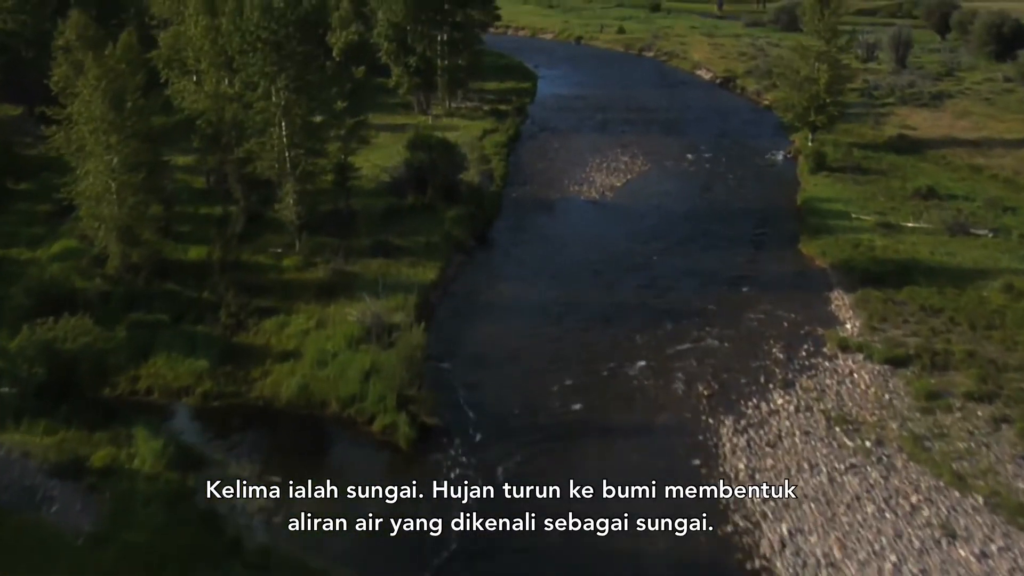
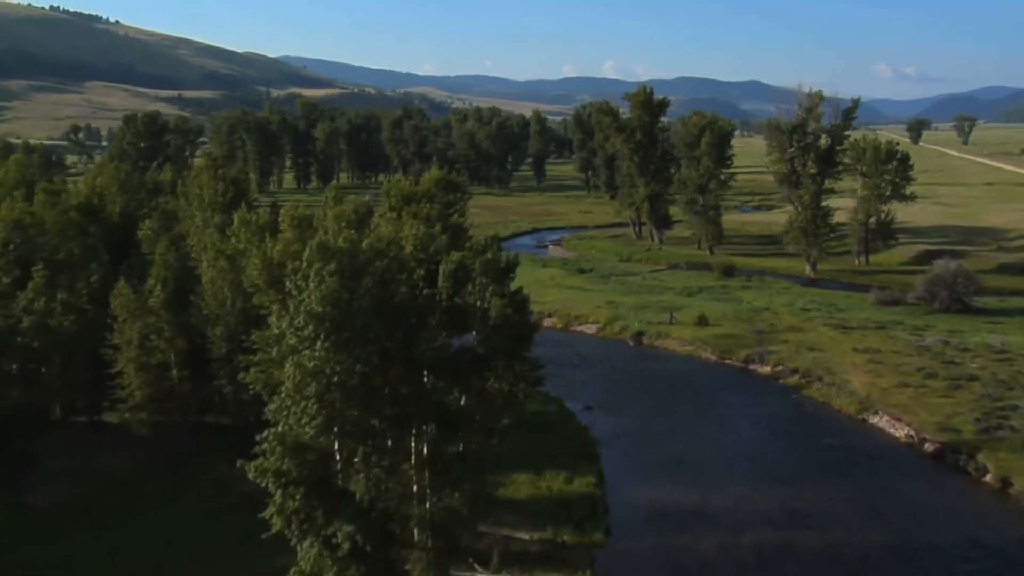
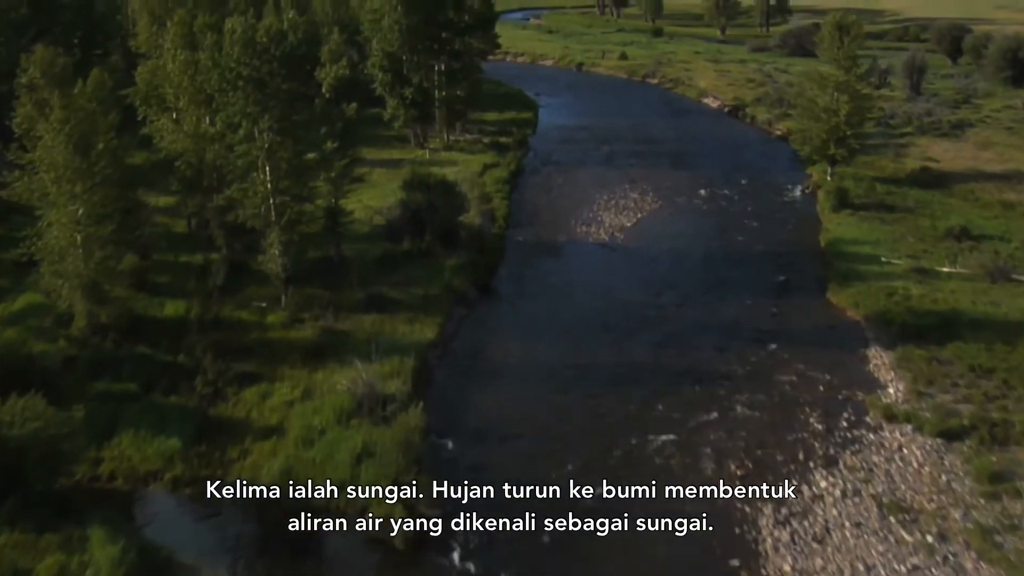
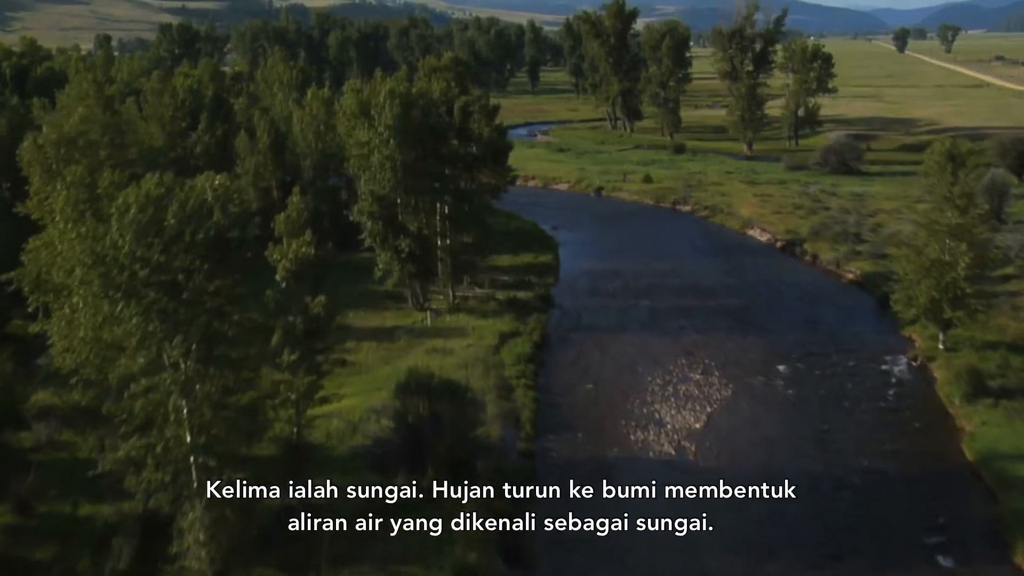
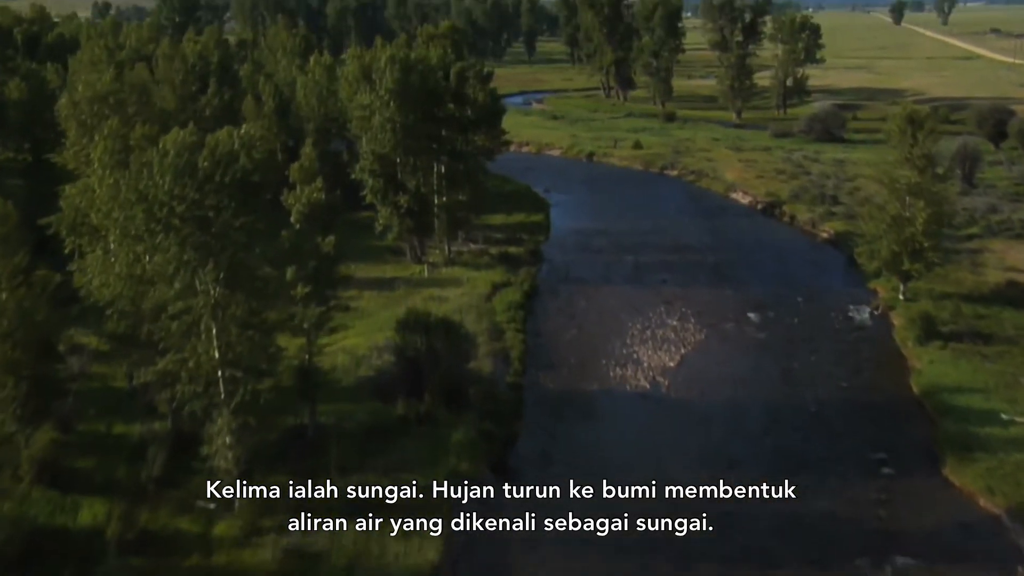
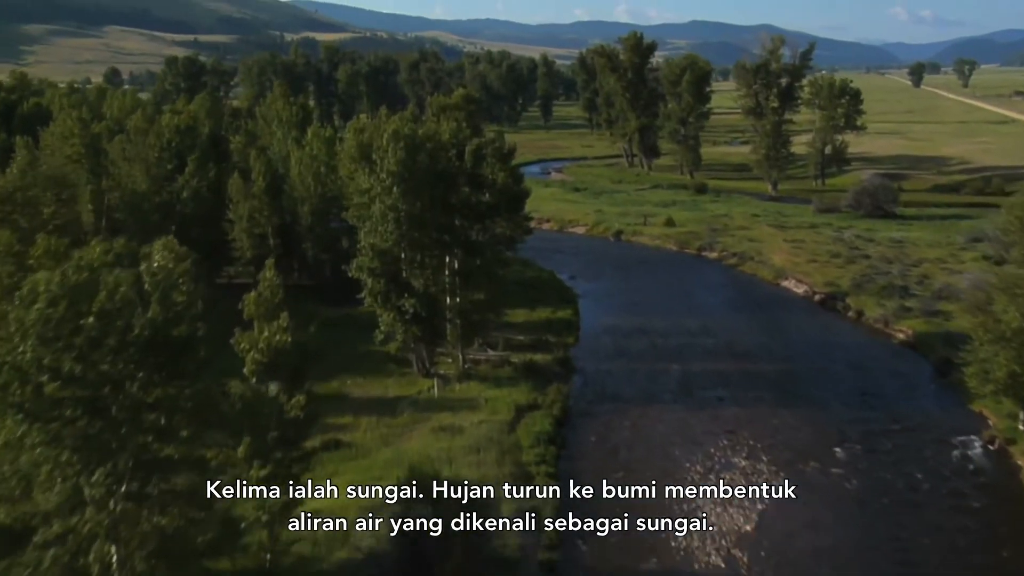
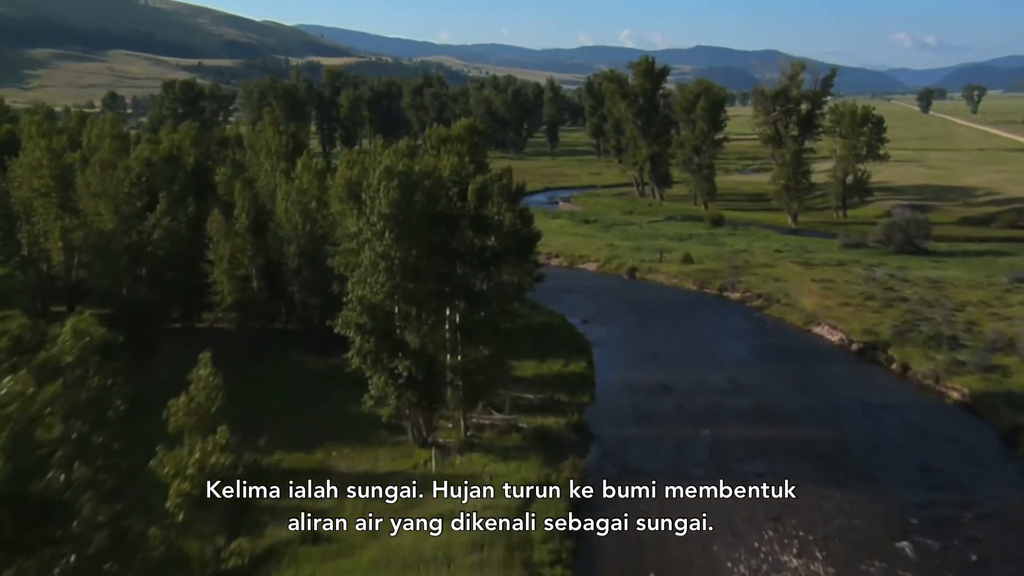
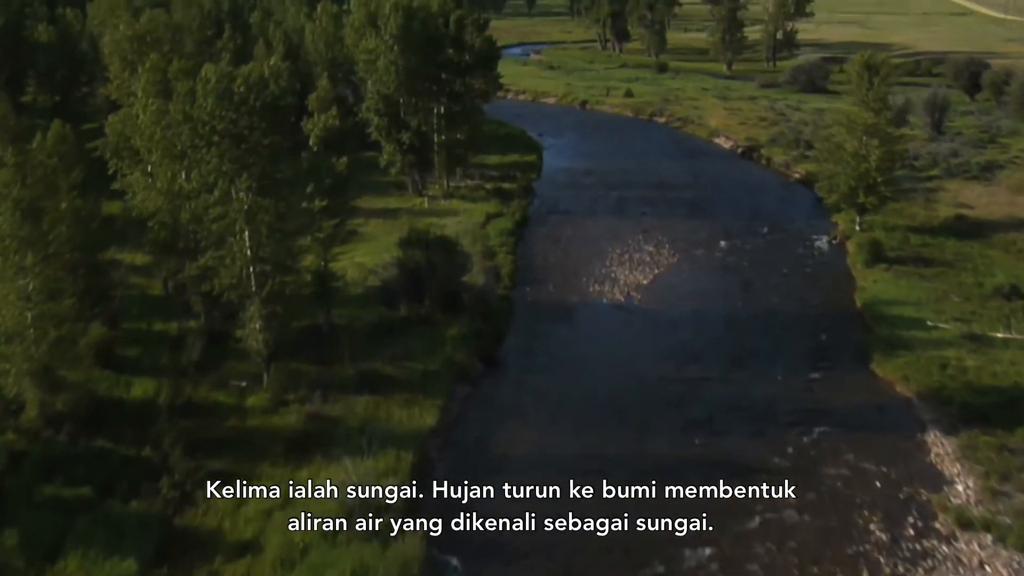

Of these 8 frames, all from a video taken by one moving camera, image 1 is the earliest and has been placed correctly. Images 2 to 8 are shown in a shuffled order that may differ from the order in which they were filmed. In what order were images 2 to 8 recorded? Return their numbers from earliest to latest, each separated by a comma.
3, 8, 5, 4, 6, 7, 2
